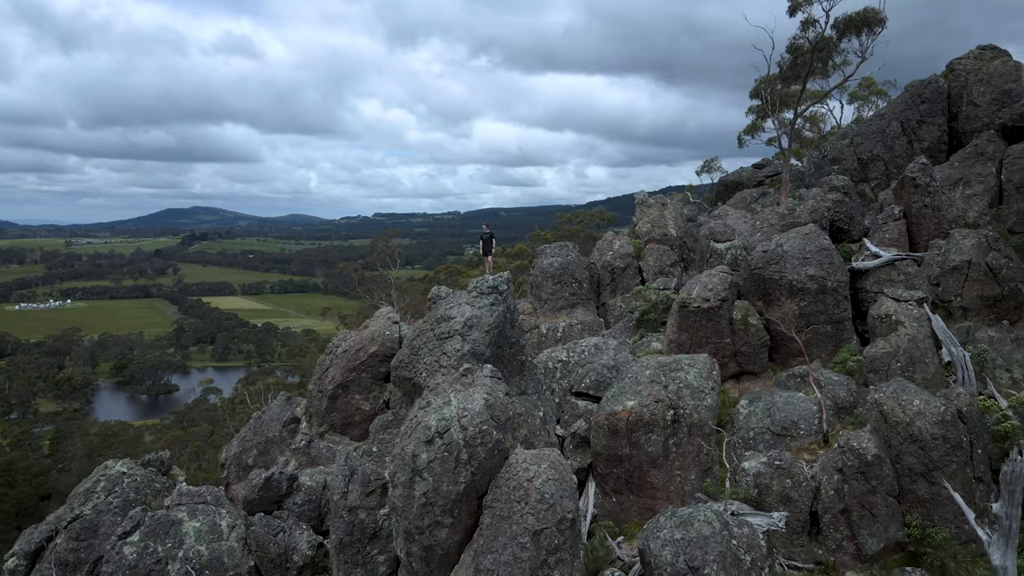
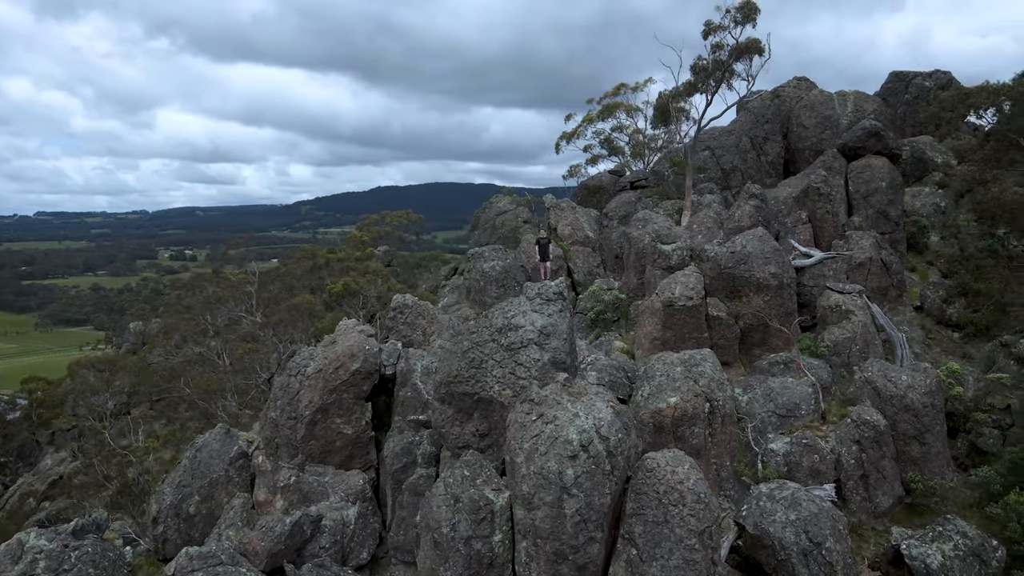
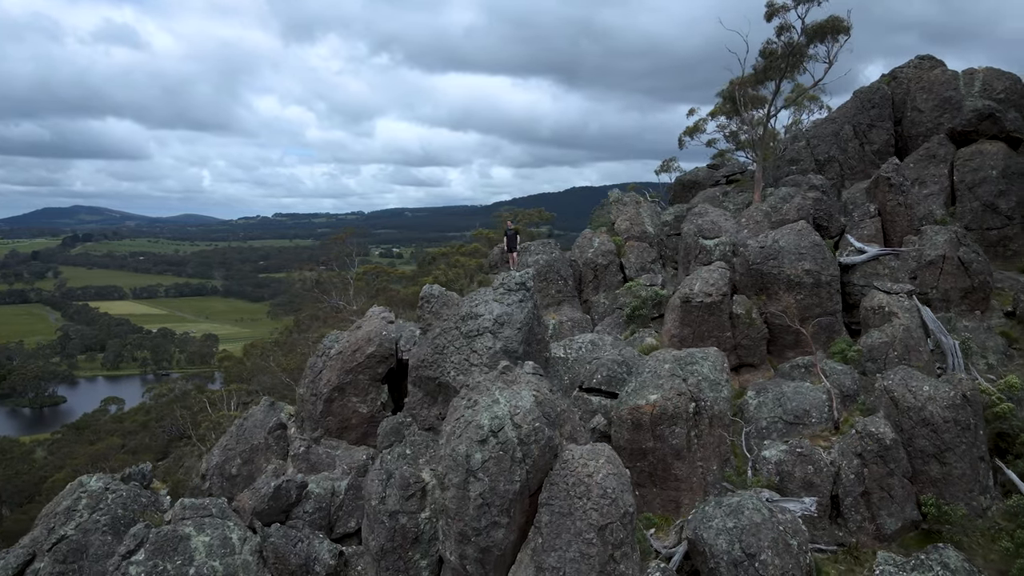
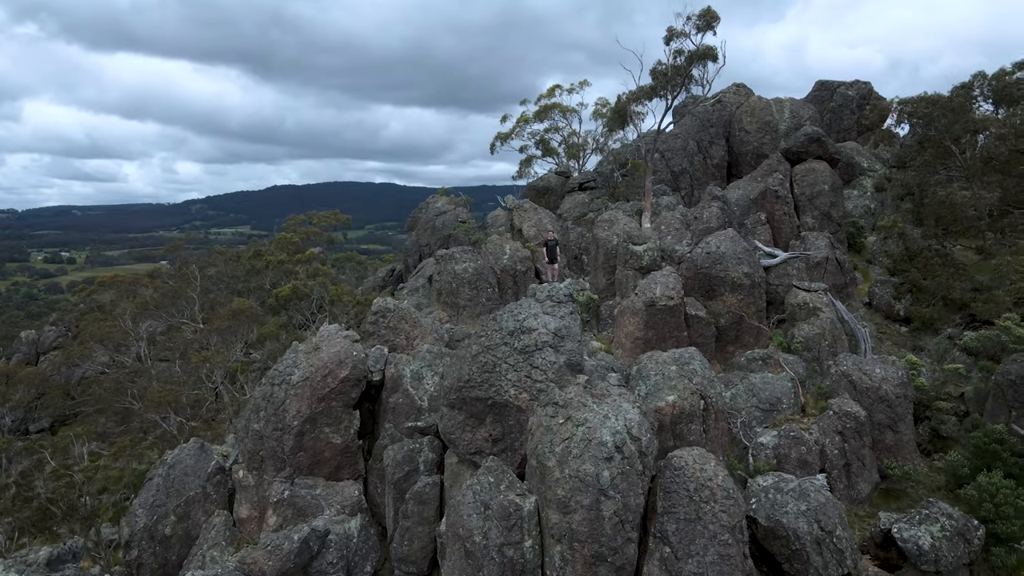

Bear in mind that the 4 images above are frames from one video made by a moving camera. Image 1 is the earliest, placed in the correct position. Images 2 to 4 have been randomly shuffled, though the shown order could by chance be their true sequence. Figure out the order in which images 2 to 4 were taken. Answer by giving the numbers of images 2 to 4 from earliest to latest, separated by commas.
3, 2, 4
